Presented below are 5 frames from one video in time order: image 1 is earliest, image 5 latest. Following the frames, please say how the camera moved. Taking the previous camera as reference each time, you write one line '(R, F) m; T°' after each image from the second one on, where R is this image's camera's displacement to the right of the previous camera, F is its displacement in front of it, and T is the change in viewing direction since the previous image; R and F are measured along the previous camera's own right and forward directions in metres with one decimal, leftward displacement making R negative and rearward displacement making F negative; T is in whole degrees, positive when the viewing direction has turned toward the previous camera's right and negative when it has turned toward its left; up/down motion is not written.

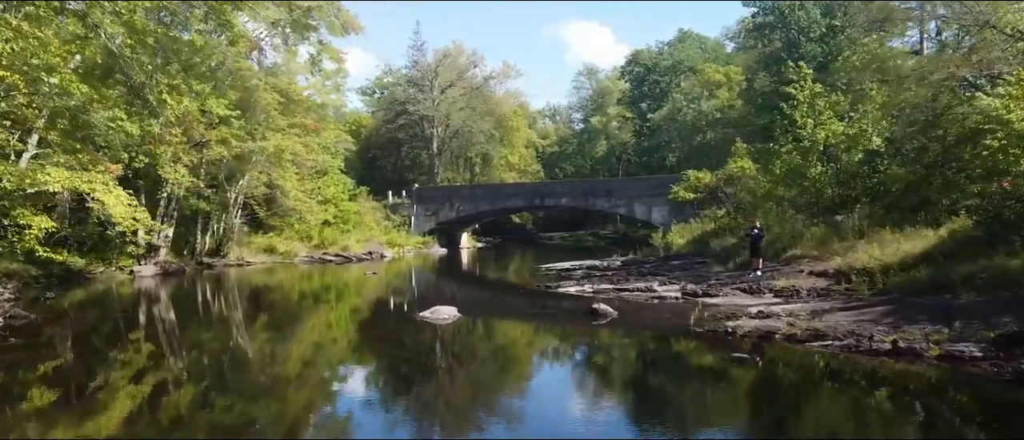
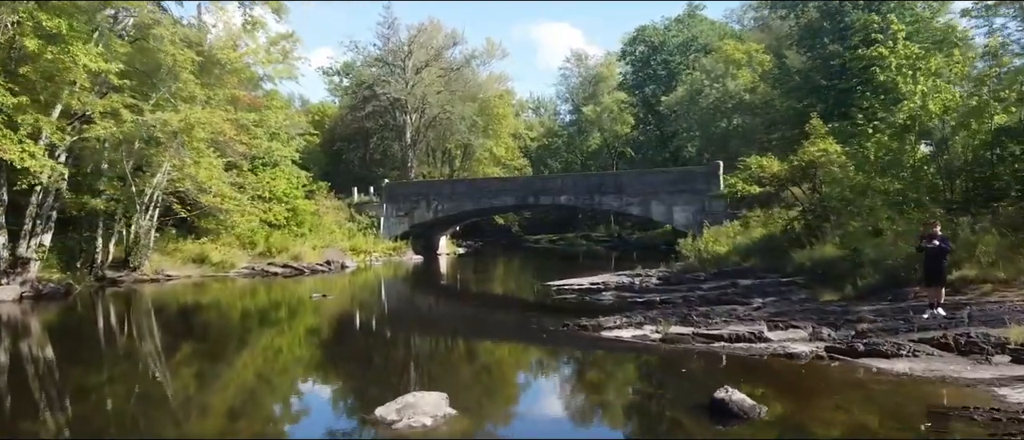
(-0.6, +6.5) m; +2°
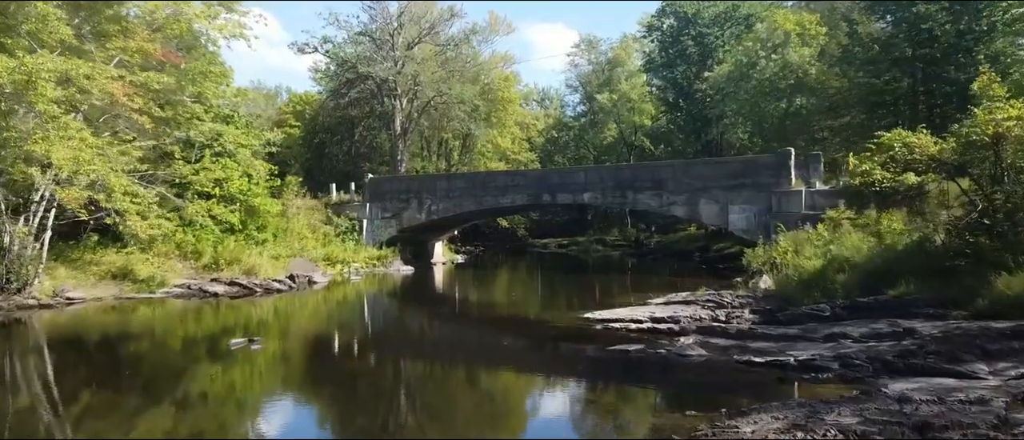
(-0.4, +6.1) m; 0°
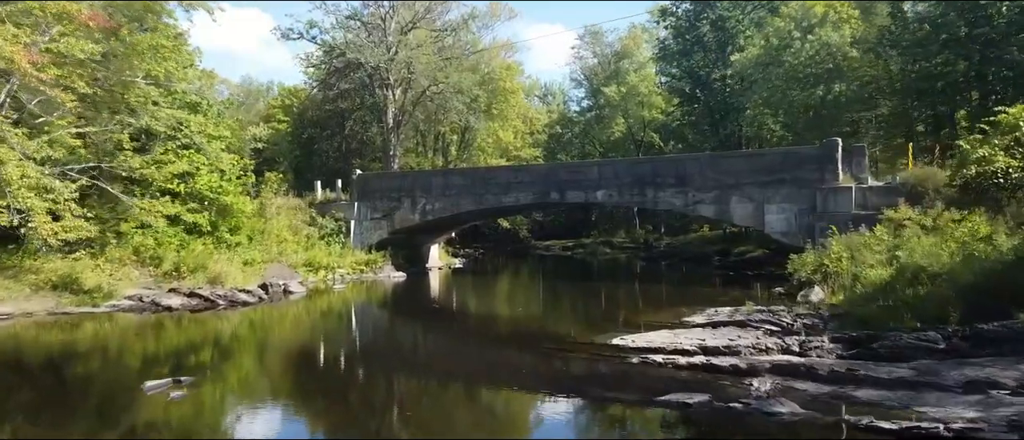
(-0.1, +2.9) m; 0°
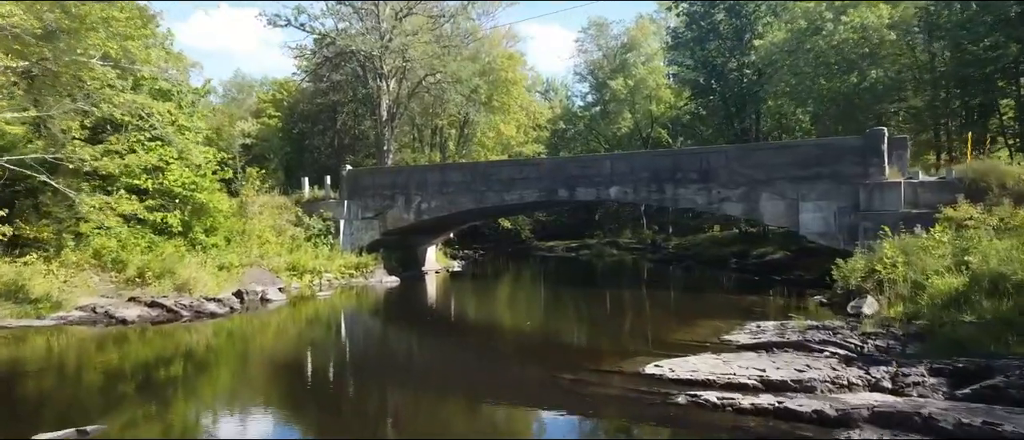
(-0.1, +2.1) m; 0°
